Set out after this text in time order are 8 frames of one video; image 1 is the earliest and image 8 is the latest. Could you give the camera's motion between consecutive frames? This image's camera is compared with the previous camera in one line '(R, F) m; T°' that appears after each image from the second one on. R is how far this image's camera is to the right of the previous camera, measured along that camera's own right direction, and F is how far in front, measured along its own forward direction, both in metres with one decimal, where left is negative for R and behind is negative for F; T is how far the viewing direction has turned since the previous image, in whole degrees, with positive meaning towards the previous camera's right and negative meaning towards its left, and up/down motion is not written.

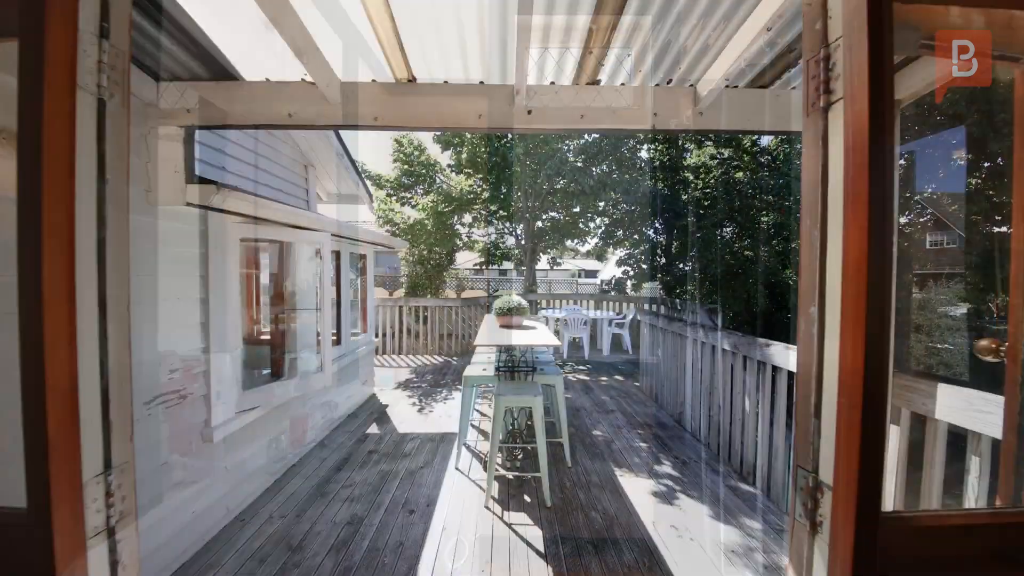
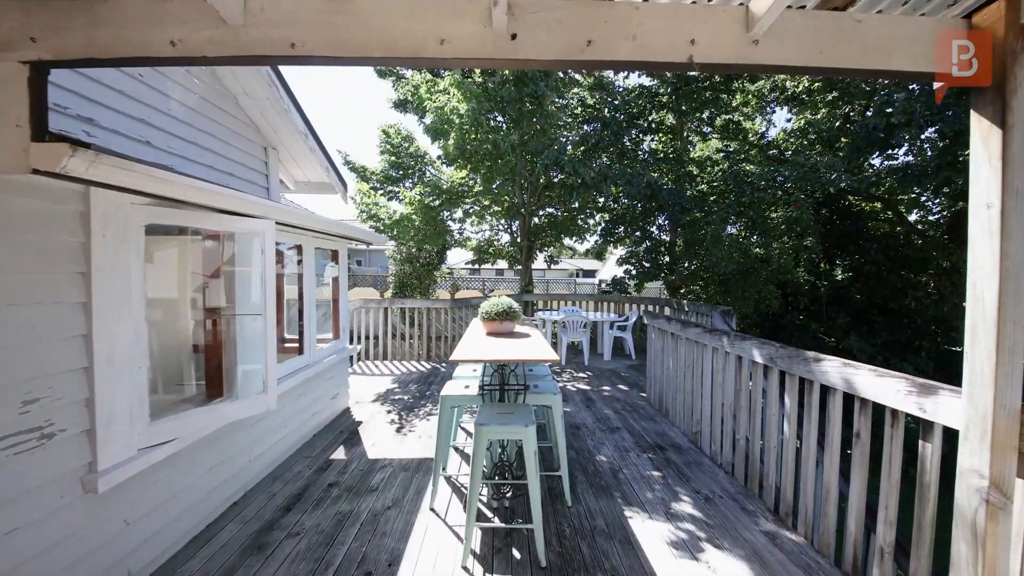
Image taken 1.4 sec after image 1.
(+0.1, +0.5) m; 0°
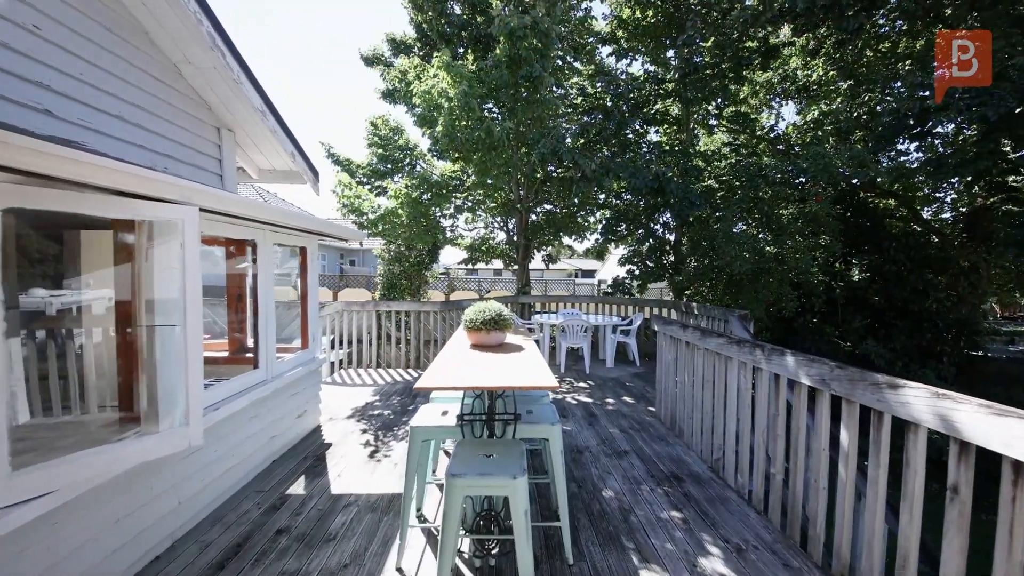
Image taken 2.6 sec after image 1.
(+0.1, +0.5) m; 0°
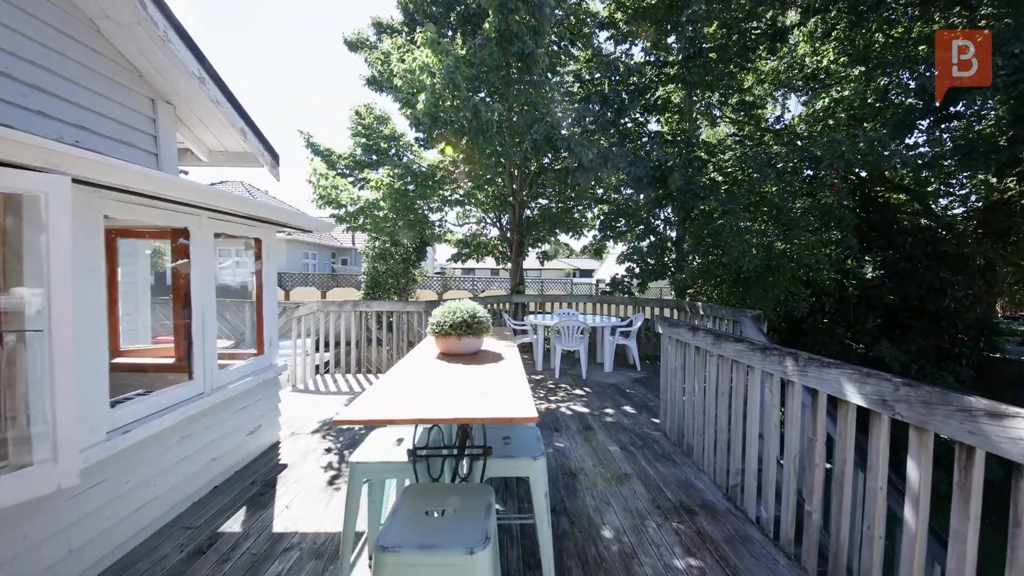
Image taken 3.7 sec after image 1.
(+0.1, +0.4) m; 0°
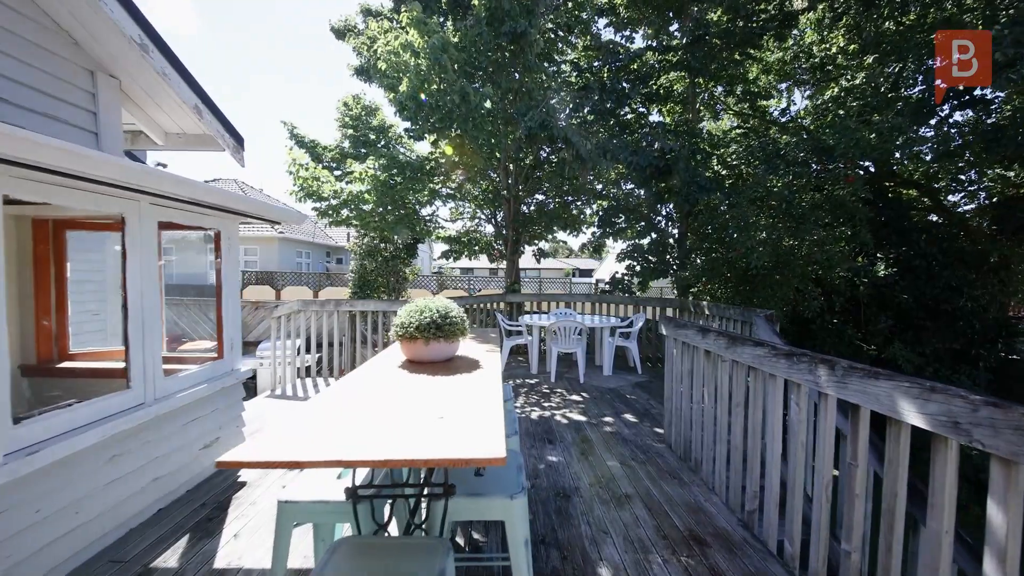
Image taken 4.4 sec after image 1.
(+0.1, +0.3) m; 0°
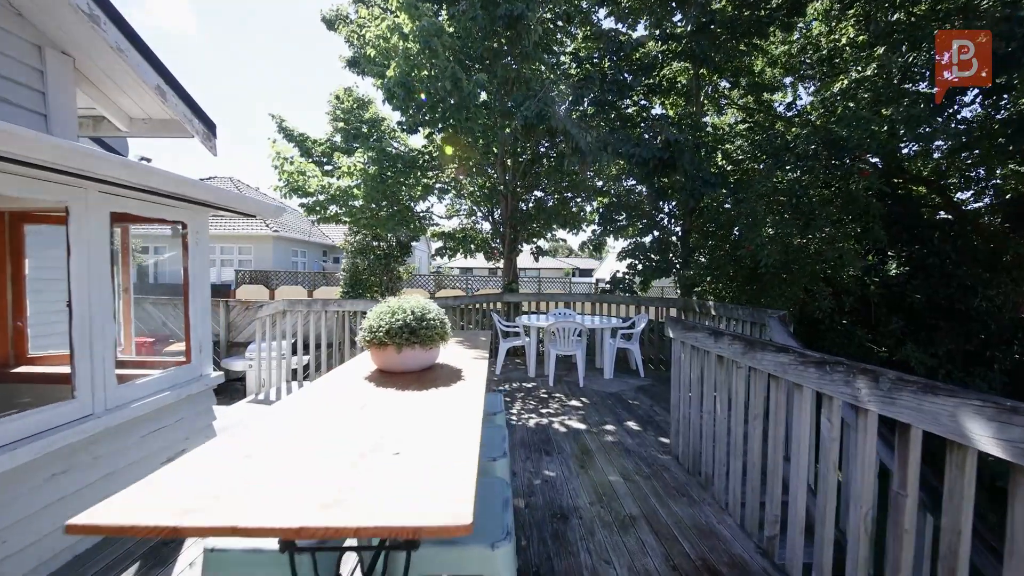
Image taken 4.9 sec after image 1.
(+0.1, +0.2) m; 0°
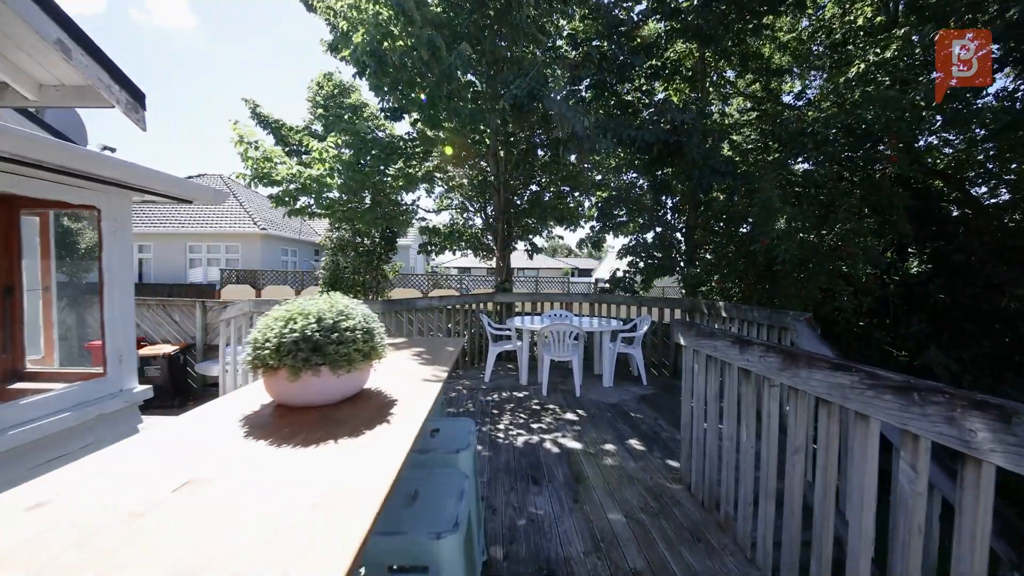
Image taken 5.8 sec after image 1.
(+0.1, +0.4) m; 0°
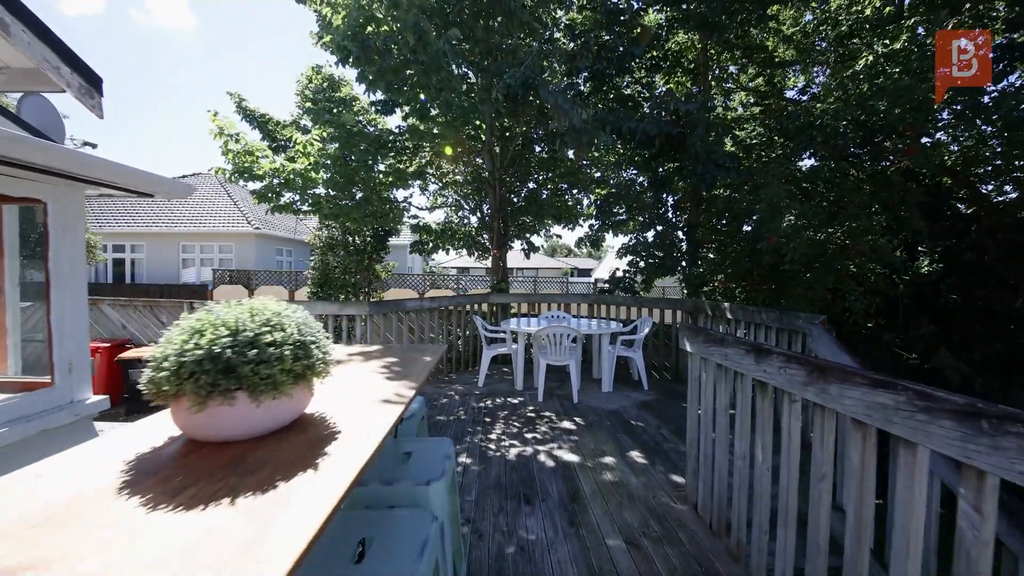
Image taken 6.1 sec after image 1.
(+0.1, +0.2) m; 0°
